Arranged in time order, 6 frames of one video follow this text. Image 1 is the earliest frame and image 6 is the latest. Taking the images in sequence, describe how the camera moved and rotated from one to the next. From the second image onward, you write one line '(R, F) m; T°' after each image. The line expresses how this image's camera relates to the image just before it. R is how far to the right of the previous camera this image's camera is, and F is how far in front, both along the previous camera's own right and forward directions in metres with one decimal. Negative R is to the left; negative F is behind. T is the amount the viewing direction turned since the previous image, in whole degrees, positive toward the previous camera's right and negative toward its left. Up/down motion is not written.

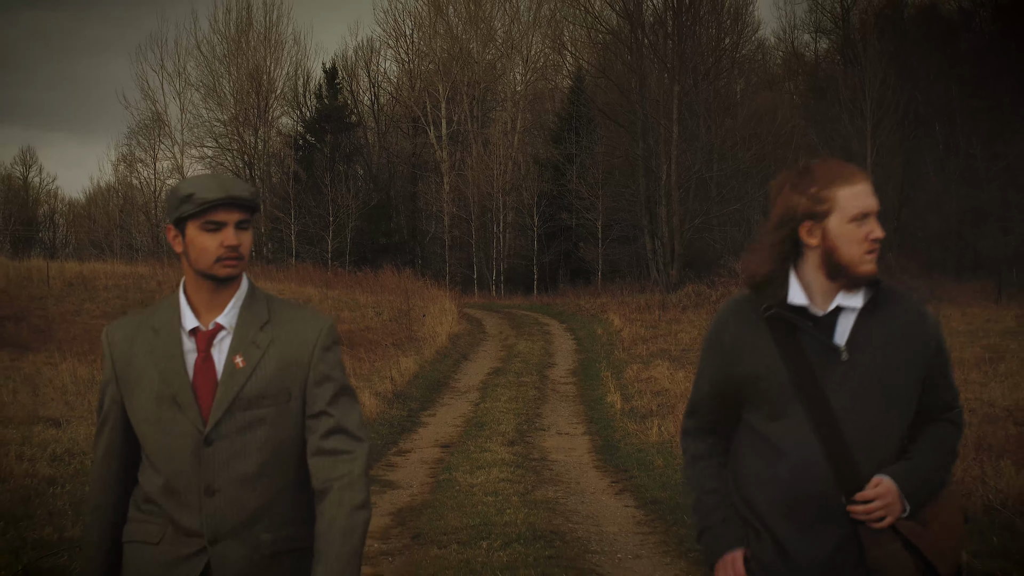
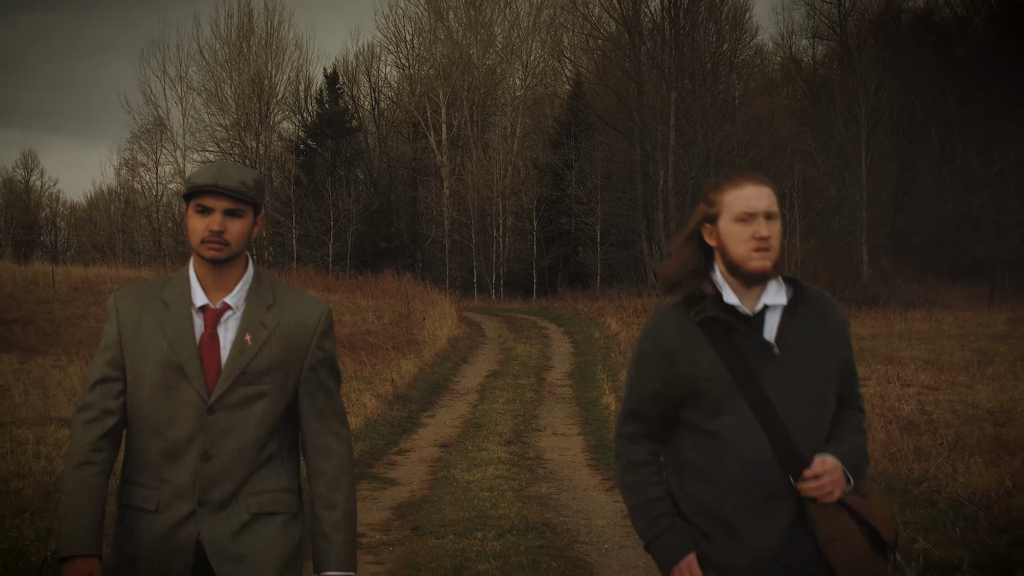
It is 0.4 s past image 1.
(+0.1, -0.4) m; 0°
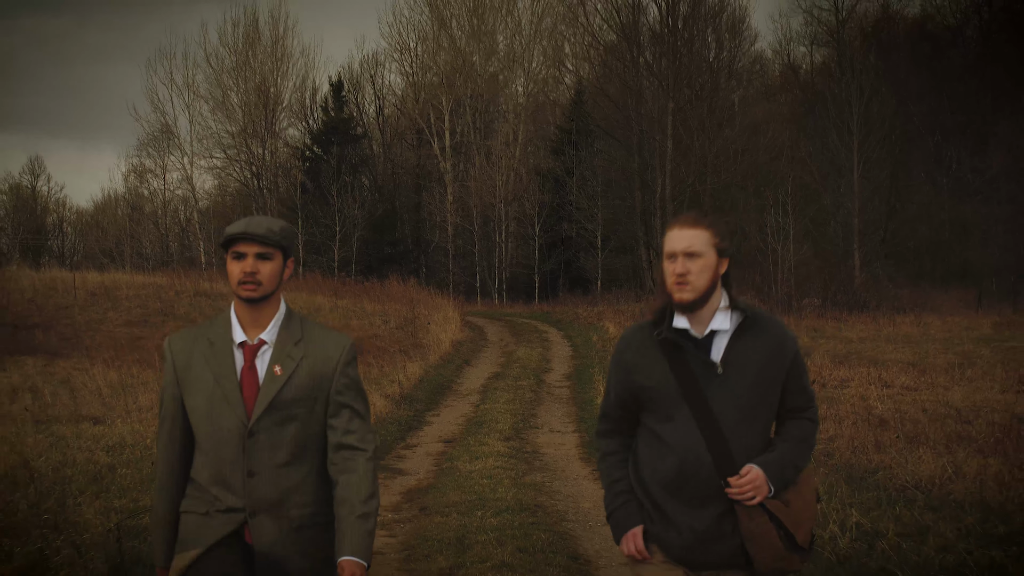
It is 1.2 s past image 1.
(+0.1, -0.8) m; 0°
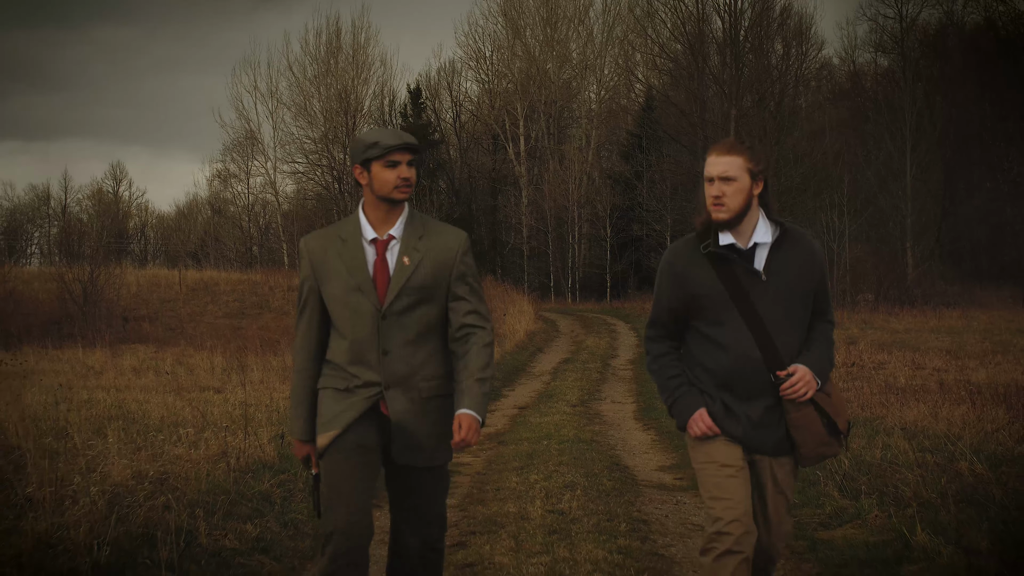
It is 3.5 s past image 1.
(+0.1, -1.9) m; -5°
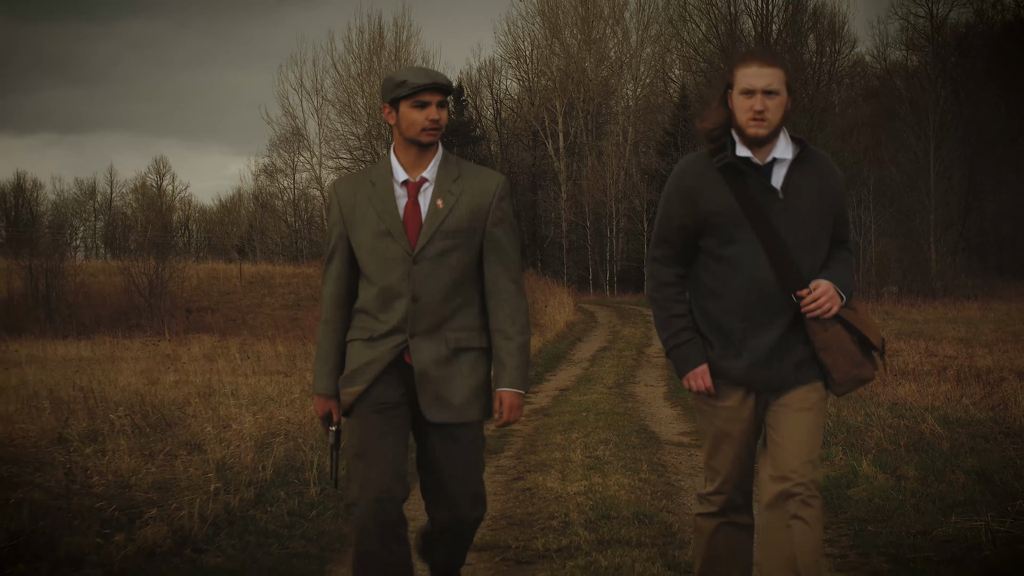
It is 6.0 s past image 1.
(-0.1, -1.5) m; -3°
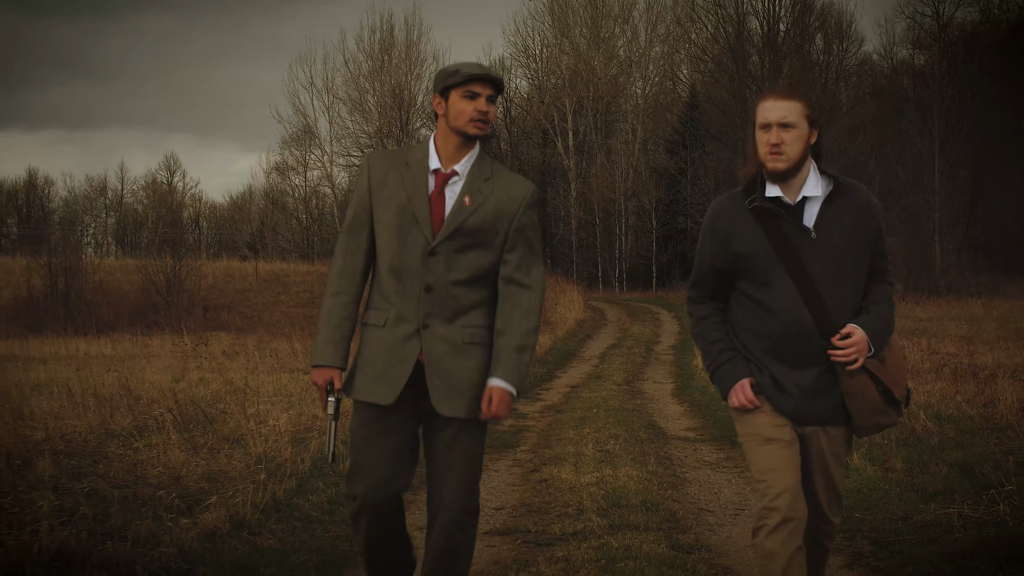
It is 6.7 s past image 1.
(-0.1, -0.5) m; -1°
